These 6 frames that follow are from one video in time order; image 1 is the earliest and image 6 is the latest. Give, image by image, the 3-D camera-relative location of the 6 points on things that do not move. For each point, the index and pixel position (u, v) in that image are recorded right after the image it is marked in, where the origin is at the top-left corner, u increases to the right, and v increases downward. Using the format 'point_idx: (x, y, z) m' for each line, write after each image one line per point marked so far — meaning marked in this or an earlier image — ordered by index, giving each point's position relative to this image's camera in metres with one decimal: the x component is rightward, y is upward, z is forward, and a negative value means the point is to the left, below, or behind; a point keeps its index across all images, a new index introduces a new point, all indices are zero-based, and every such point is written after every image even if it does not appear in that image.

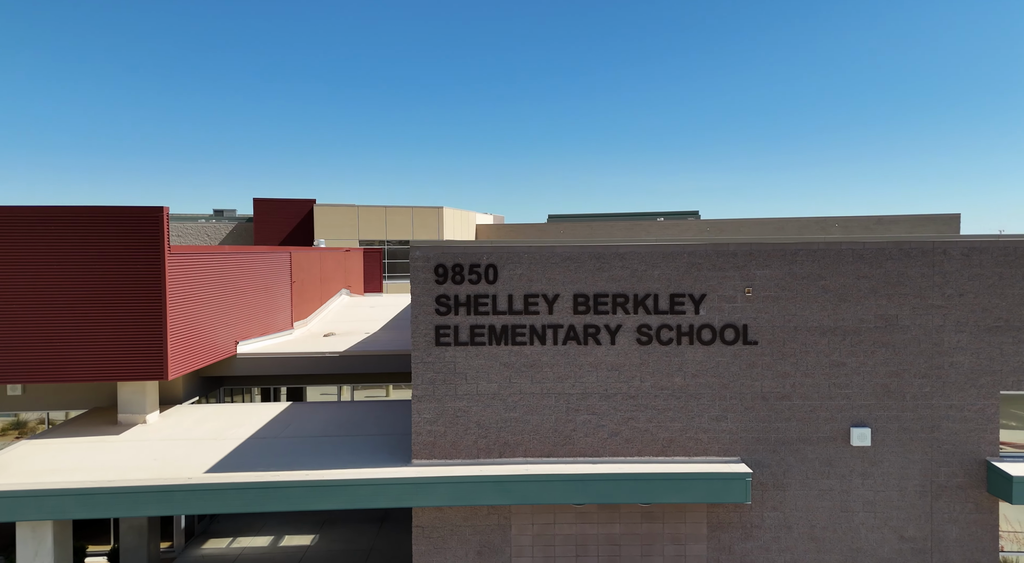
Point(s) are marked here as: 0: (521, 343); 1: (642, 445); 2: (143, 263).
0: (+0.1, -0.9, +10.6) m
1: (+1.9, -2.4, +10.6) m
2: (-6.3, +0.3, +12.2) m
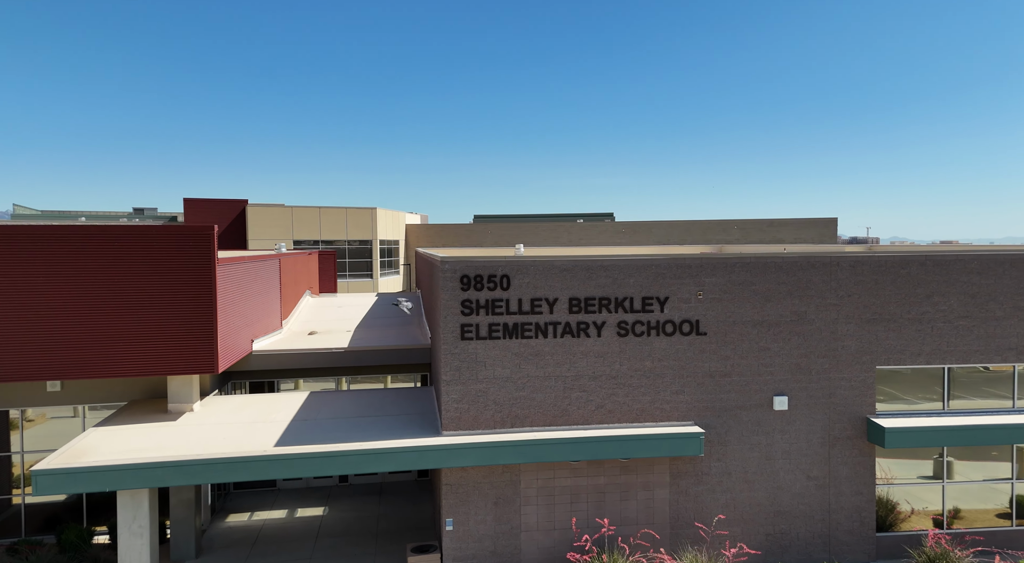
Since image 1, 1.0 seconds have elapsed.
0: (+0.3, -1.0, +13.5) m
1: (+2.1, -2.5, +13.7) m
2: (-6.3, +0.1, +14.1) m
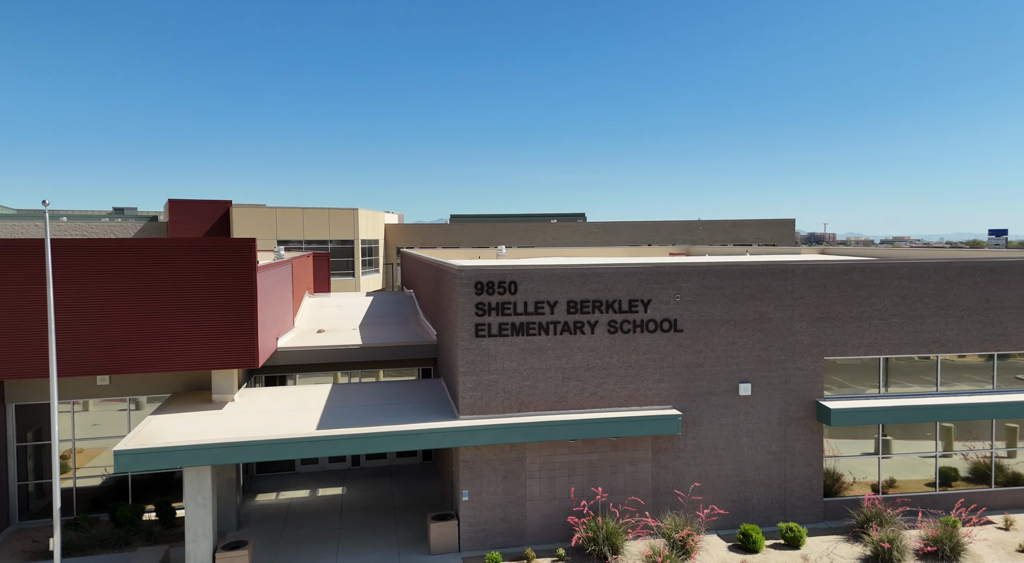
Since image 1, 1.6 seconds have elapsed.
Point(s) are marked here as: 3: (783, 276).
0: (+0.5, -1.2, +15.7) m
1: (+2.2, -2.6, +16.1) m
2: (-6.2, 0.0, +16.0) m
3: (+6.3, +0.1, +16.5) m
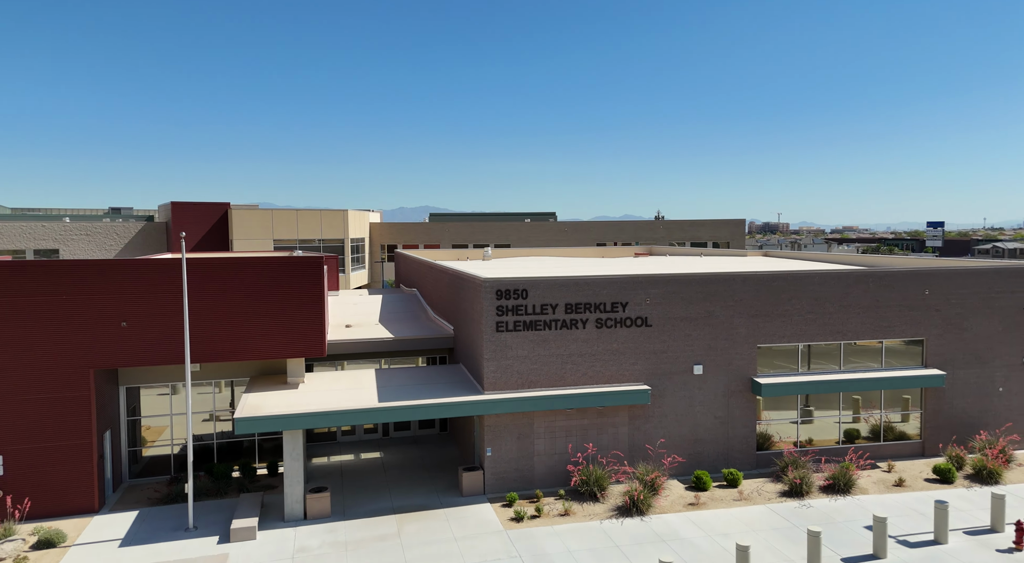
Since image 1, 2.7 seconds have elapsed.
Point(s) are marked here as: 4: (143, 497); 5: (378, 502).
0: (+0.8, -1.4, +20.7) m
1: (+2.5, -2.9, +21.1) m
2: (-5.9, -0.2, +20.6) m
3: (+6.6, -0.1, +21.7) m
4: (-10.3, -6.0, +19.9) m
5: (-3.7, -6.1, +19.8) m
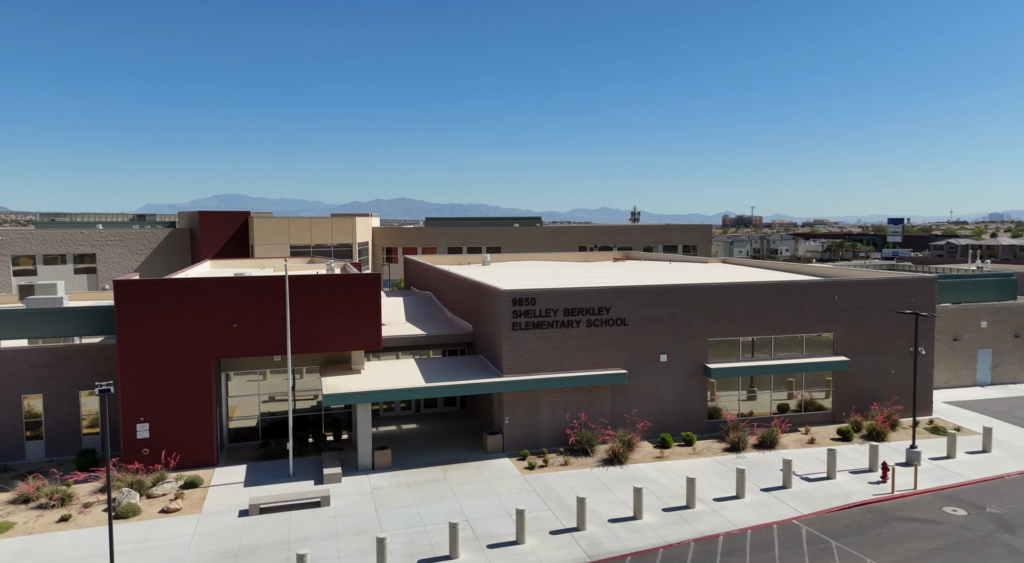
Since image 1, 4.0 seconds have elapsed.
0: (+1.2, -1.8, +27.4) m
1: (+3.0, -3.2, +27.9) m
2: (-5.4, -0.6, +27.0) m
3: (+6.9, -0.4, +28.6) m
4: (-9.8, -6.4, +26.3) m
5: (-3.2, -6.5, +26.4) m
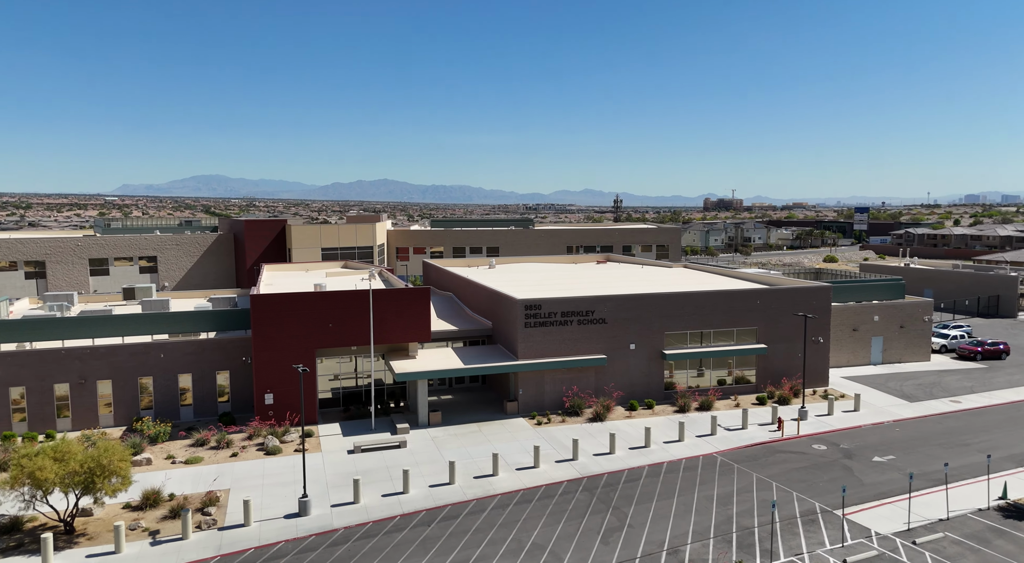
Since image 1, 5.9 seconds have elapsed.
0: (+1.9, -2.3, +38.2) m
1: (+3.6, -3.8, +38.8) m
2: (-4.8, -1.2, +37.7) m
3: (+7.6, -1.0, +39.6) m
4: (-9.1, -7.1, +37.0) m
5: (-2.6, -7.1, +37.3) m
